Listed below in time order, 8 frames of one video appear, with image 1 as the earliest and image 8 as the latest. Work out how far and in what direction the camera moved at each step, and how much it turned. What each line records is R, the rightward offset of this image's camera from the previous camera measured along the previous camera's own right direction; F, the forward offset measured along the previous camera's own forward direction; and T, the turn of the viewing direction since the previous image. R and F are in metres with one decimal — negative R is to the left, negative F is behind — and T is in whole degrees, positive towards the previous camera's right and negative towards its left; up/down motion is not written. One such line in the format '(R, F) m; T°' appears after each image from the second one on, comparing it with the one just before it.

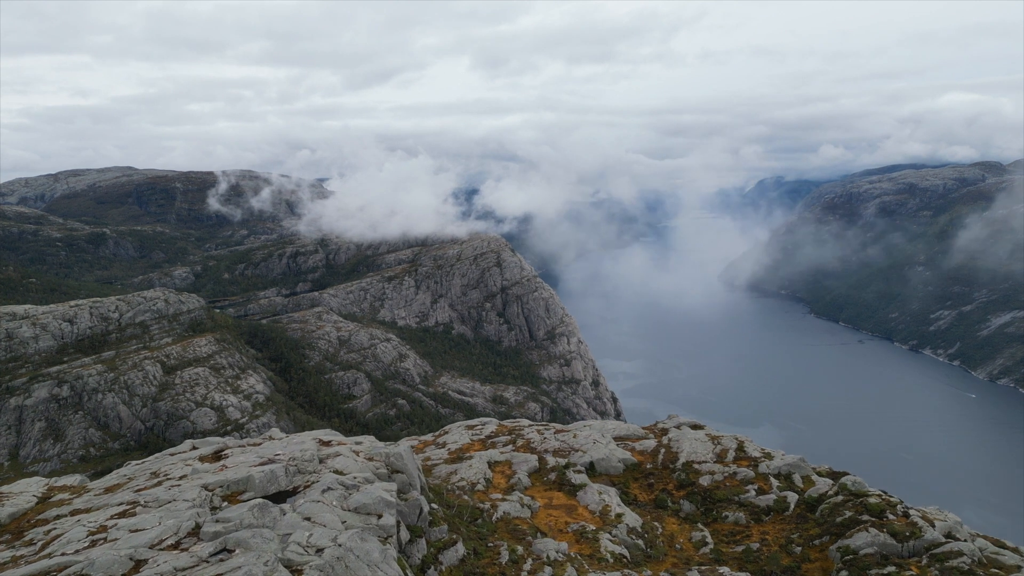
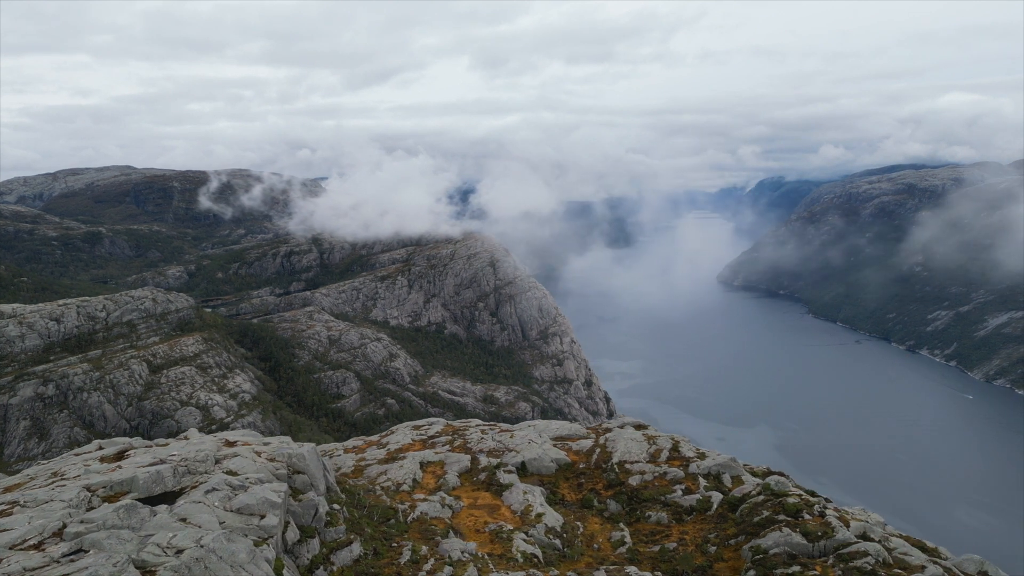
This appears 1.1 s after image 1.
(+3.7, 0.0) m; 0°
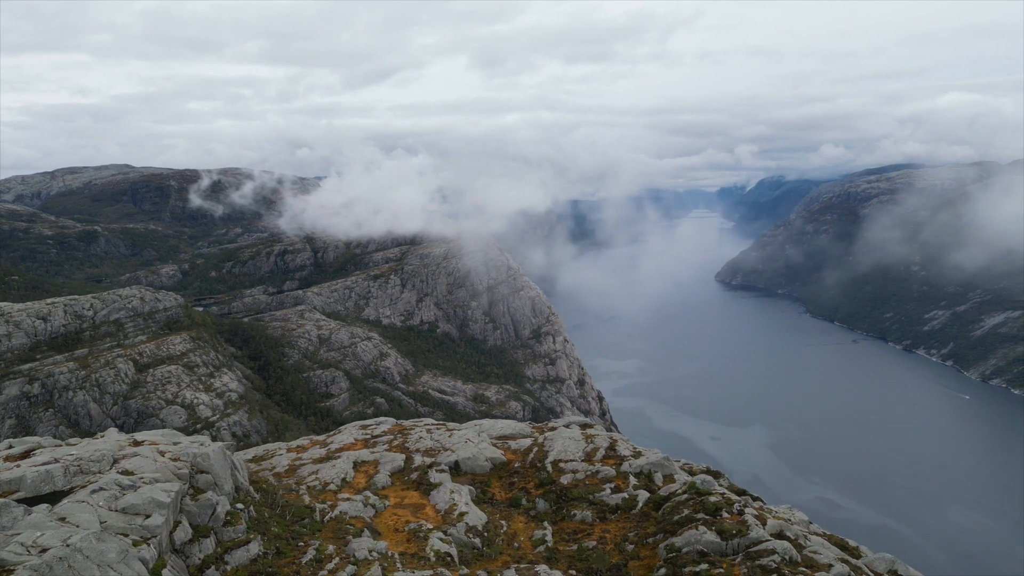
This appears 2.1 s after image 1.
(+3.6, 0.0) m; 0°
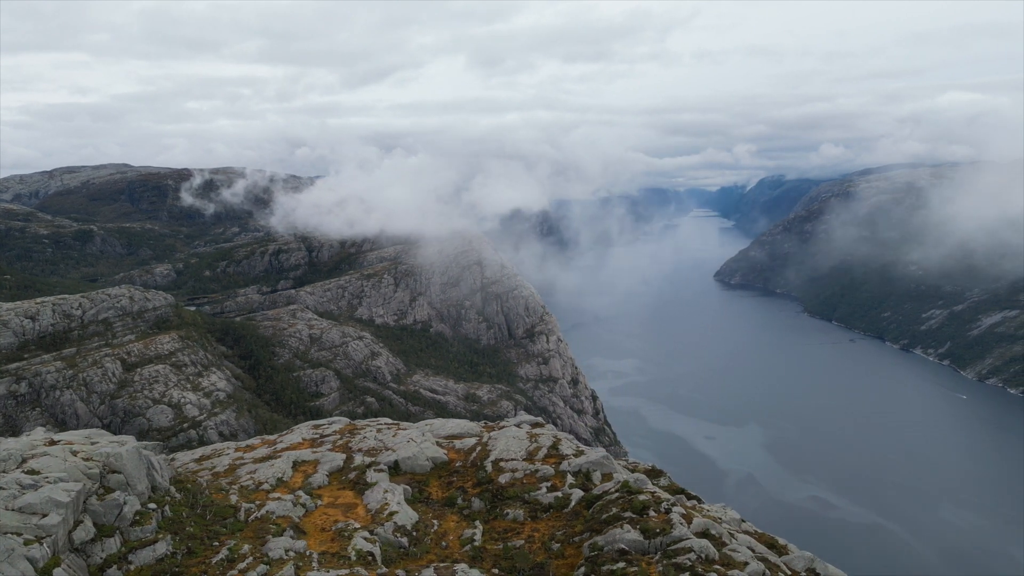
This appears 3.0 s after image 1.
(+3.3, 0.0) m; 0°
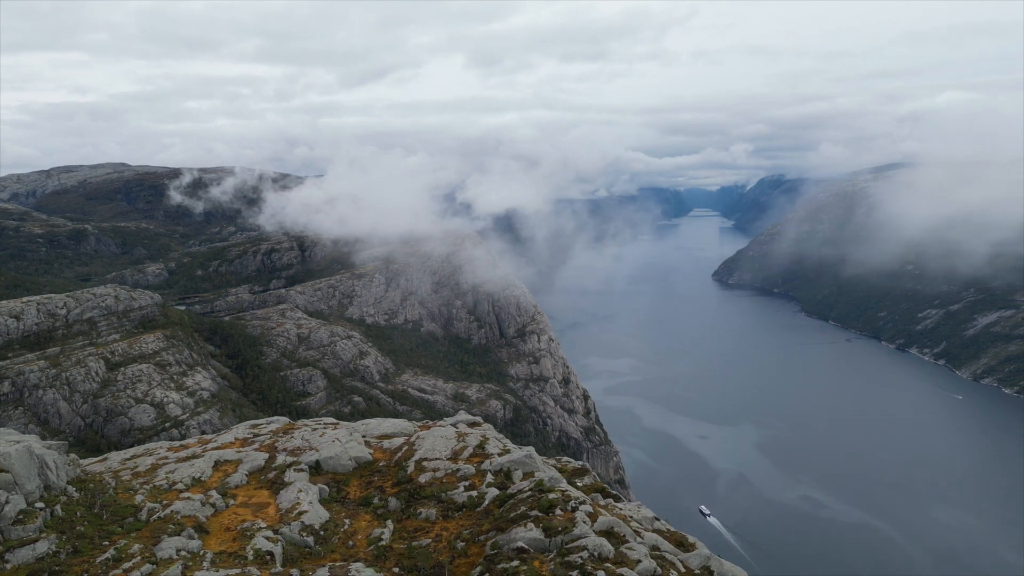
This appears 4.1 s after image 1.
(+4.3, 0.0) m; 0°
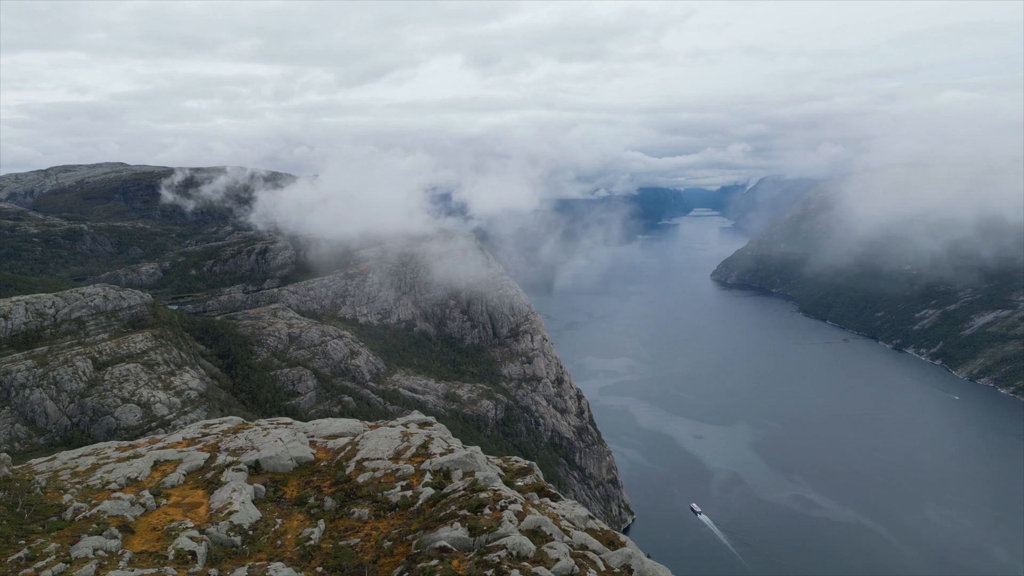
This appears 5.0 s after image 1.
(+3.3, 0.0) m; 0°
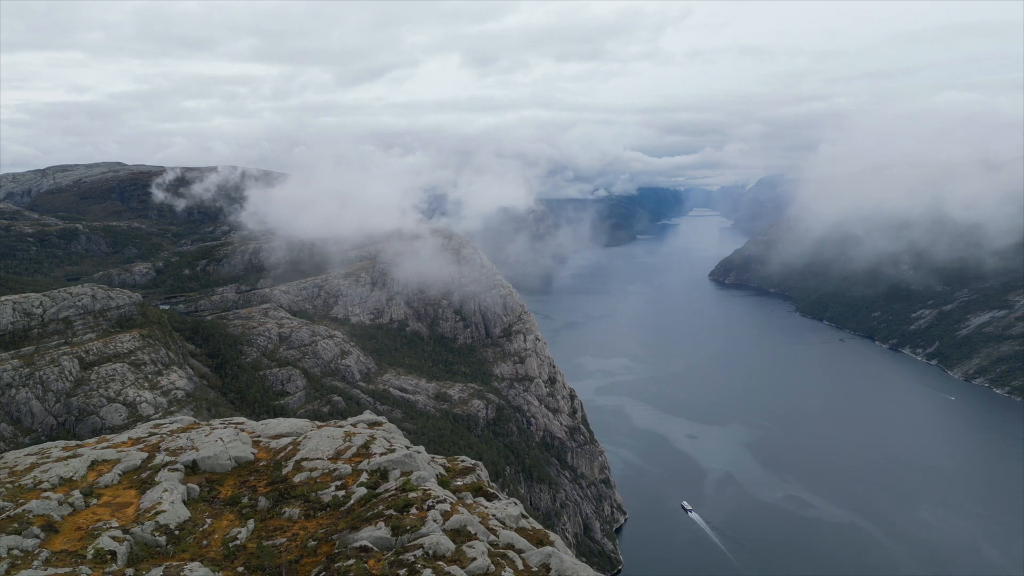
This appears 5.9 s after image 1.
(+3.4, 0.0) m; 0°
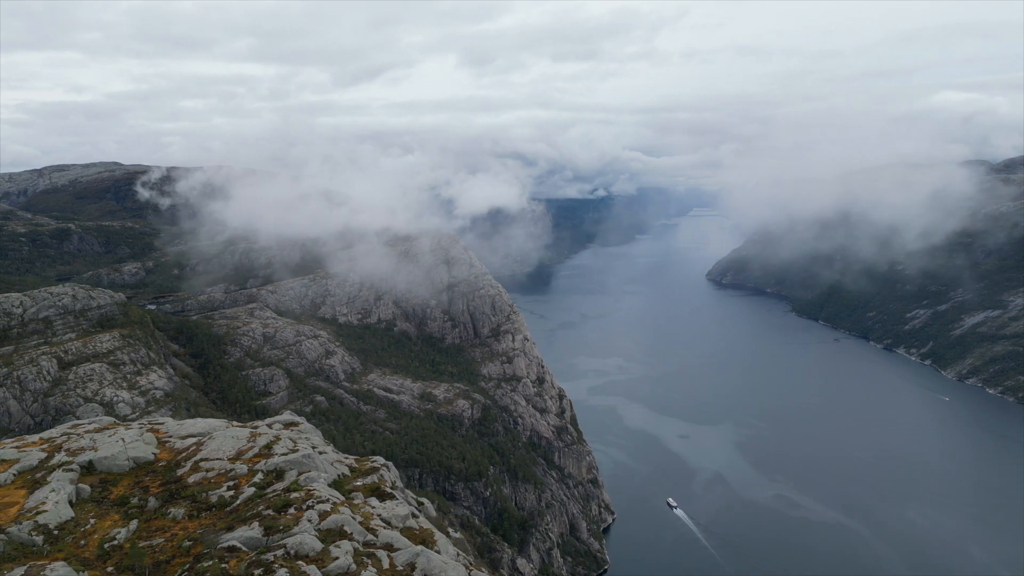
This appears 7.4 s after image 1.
(+5.7, -0.1) m; 0°
